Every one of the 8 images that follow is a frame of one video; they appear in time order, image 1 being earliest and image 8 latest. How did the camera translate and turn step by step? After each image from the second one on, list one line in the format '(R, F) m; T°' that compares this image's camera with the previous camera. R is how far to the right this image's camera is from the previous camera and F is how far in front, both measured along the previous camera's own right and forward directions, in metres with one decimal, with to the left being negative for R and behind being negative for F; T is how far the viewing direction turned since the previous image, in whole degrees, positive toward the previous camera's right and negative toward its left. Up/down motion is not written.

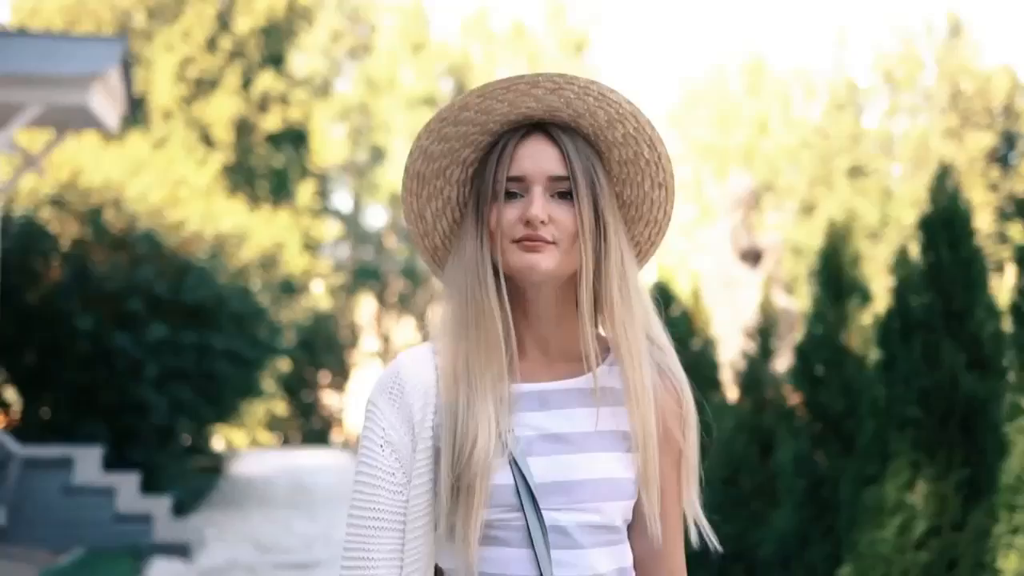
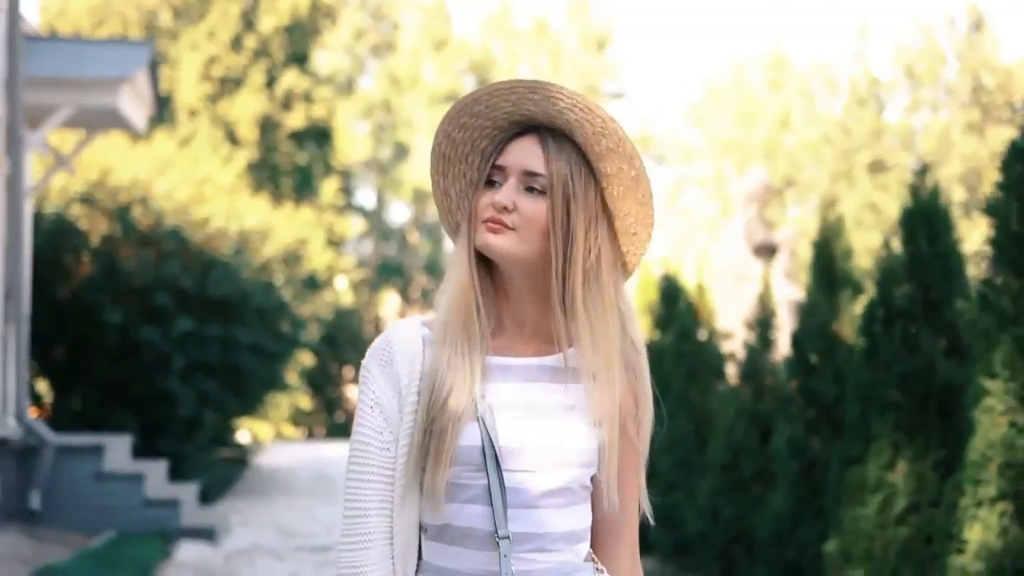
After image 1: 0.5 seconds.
(+0.1, -0.4) m; -1°
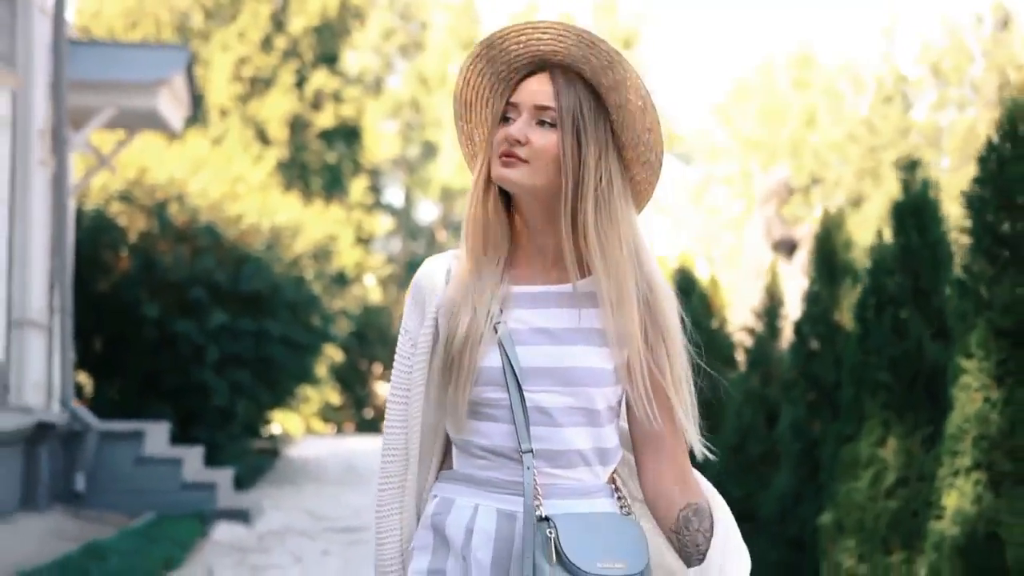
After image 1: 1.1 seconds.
(+0.1, -0.4) m; -1°
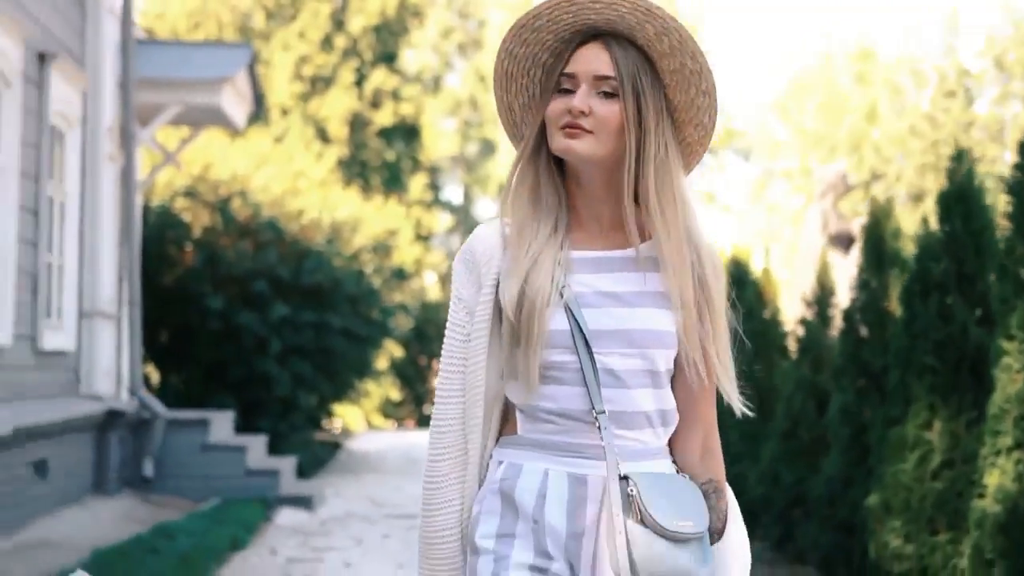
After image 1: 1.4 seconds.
(0.0, -0.2) m; -2°
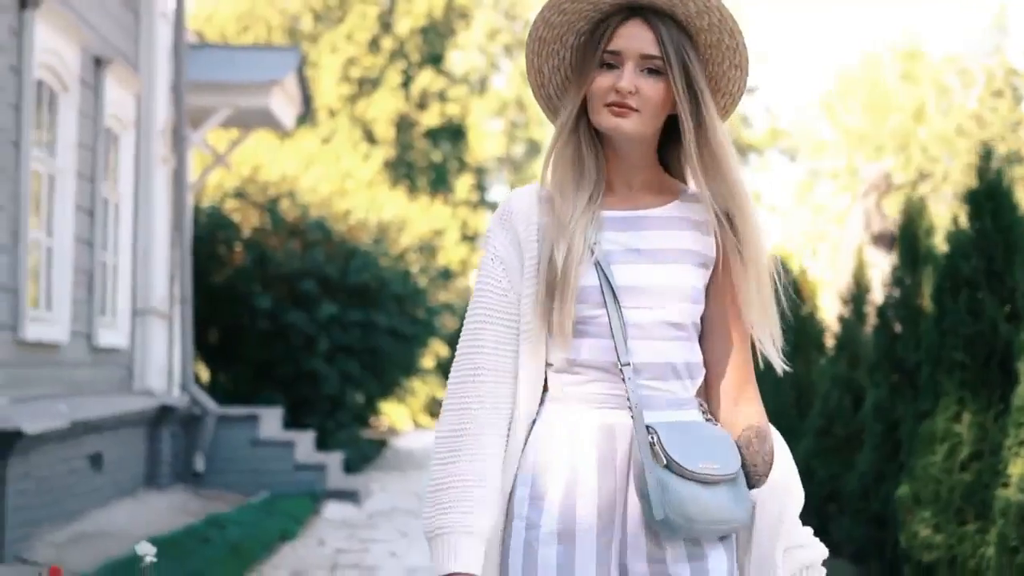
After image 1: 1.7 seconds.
(0.0, -0.2) m; -2°
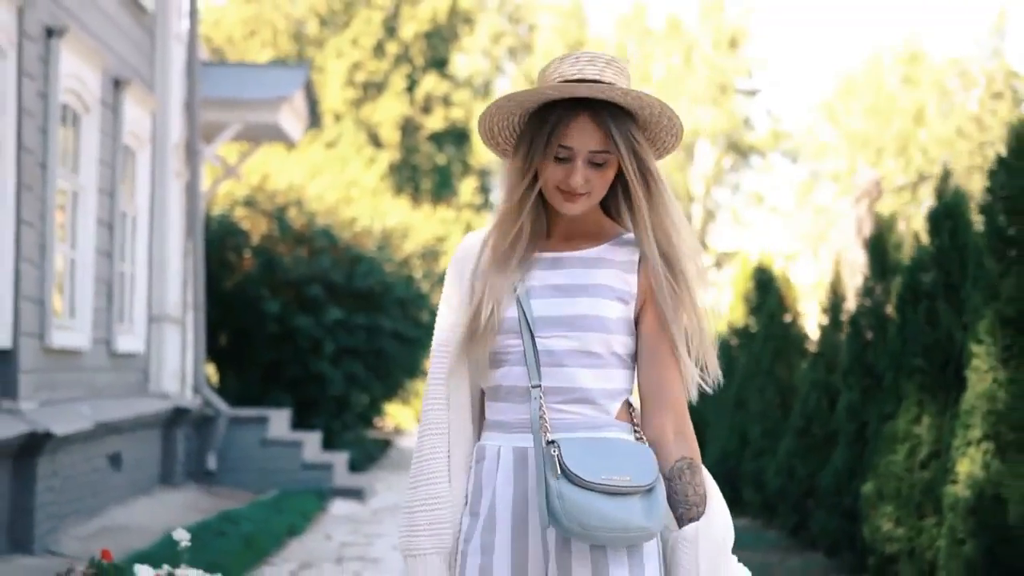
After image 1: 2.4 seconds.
(+0.1, -0.5) m; 0°
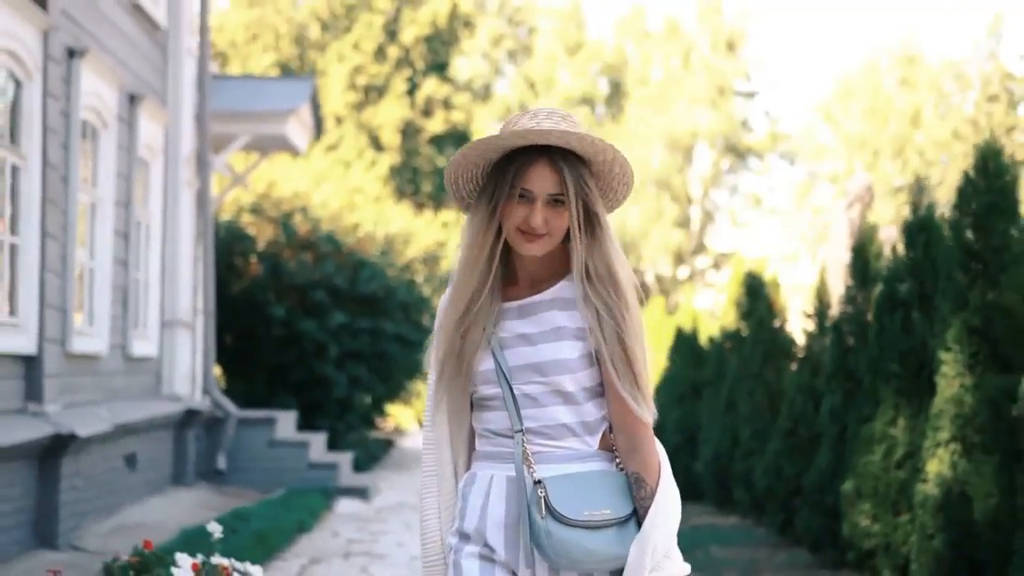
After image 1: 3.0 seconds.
(0.0, -0.4) m; 0°
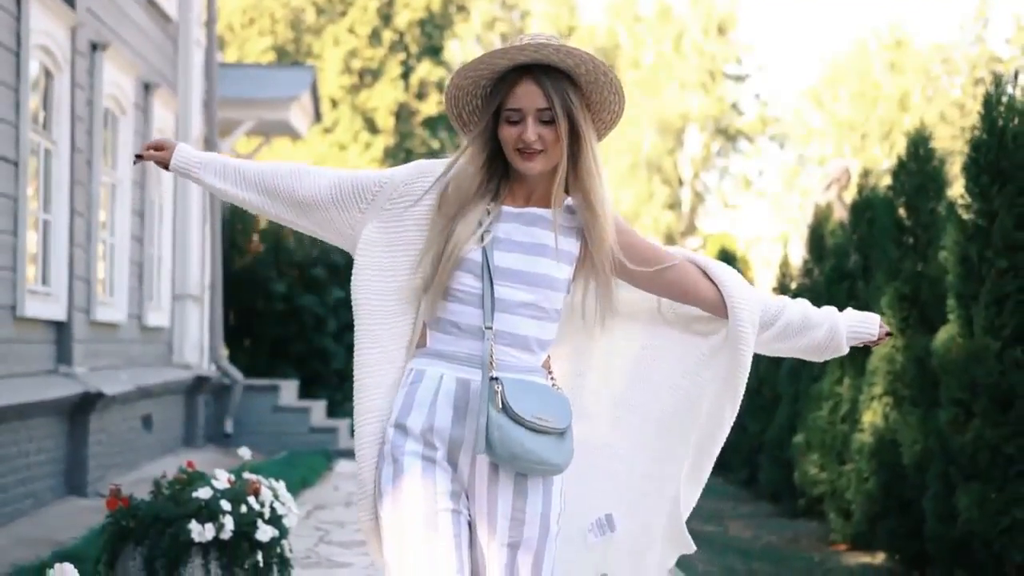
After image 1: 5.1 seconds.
(+0.1, -0.8) m; 0°
